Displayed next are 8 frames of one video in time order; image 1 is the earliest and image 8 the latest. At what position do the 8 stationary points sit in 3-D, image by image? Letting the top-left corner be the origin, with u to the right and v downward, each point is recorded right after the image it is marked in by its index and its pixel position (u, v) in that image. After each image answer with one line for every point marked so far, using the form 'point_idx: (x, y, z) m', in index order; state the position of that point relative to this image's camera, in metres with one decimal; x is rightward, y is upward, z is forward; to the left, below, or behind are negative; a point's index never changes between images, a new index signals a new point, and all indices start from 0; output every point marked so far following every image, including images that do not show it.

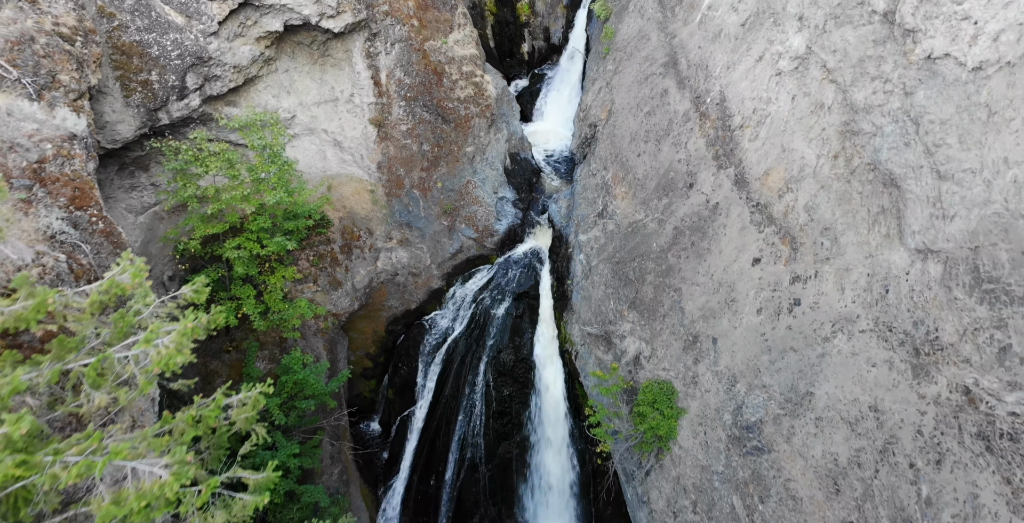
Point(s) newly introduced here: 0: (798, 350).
0: (+4.3, -1.4, +7.3) m
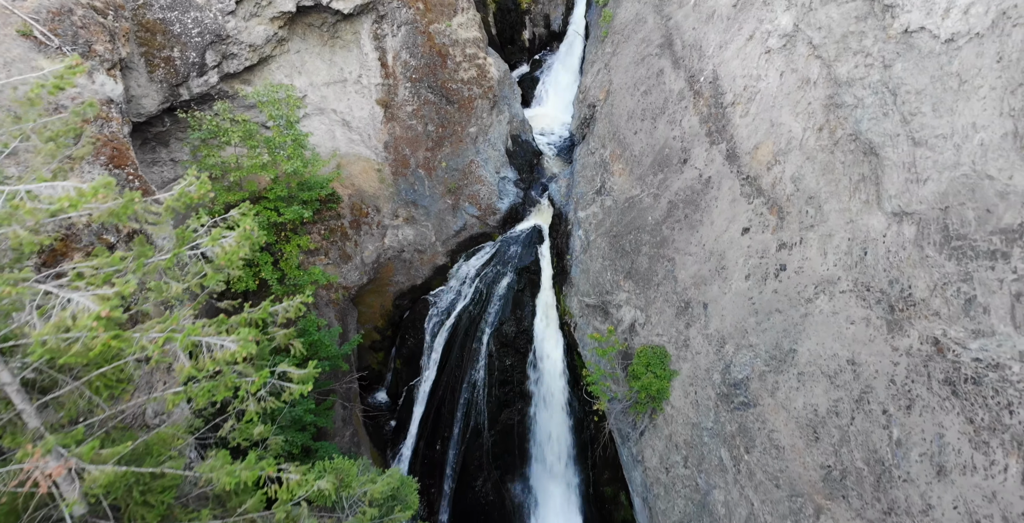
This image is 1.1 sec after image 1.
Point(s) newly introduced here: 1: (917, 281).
0: (+4.4, -0.8, +7.8) m
1: (+5.4, -0.3, +6.4) m
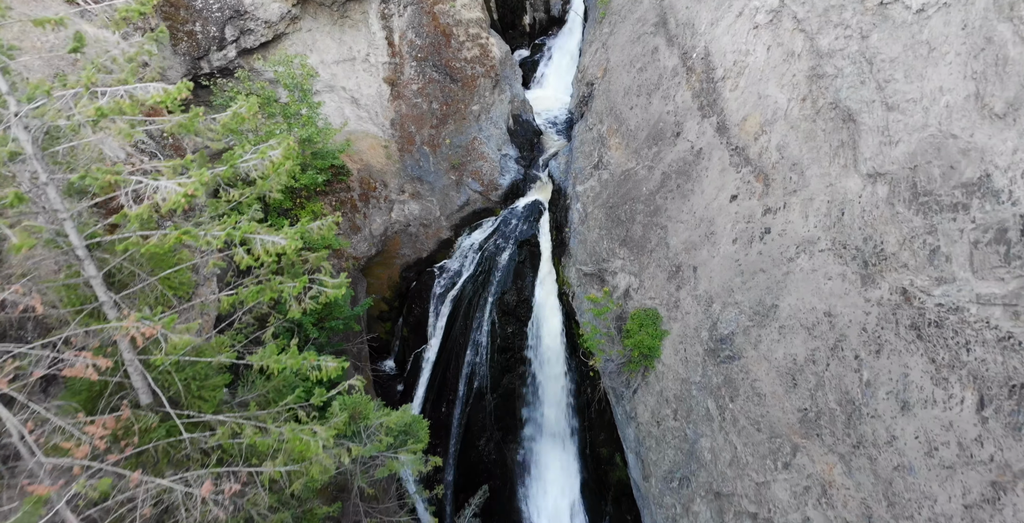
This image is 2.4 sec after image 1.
0: (+4.4, -0.2, +8.3) m
1: (+5.4, +0.3, +6.9) m
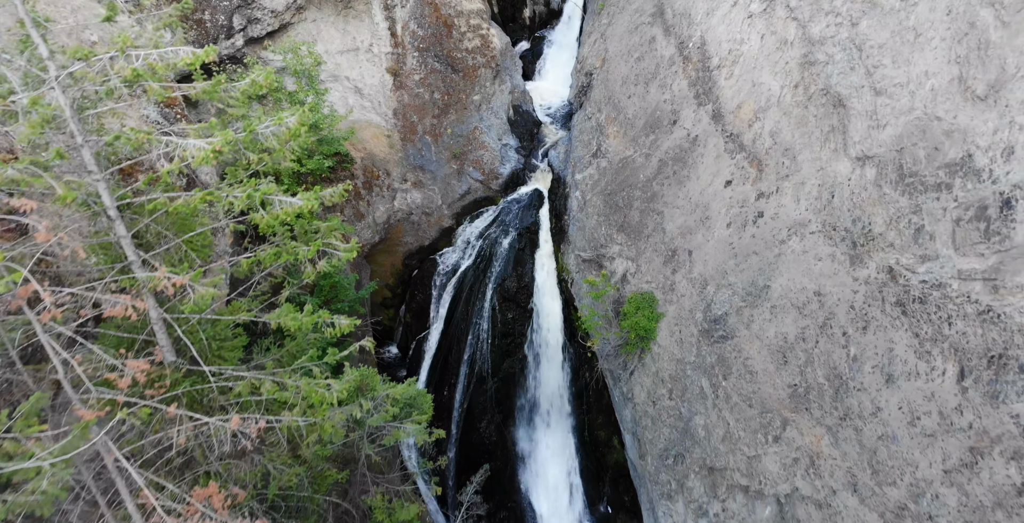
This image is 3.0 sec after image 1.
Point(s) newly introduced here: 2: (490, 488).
0: (+4.4, +0.1, +8.5) m
1: (+5.4, +0.6, +7.1) m
2: (-0.5, -5.4, +11.7) m
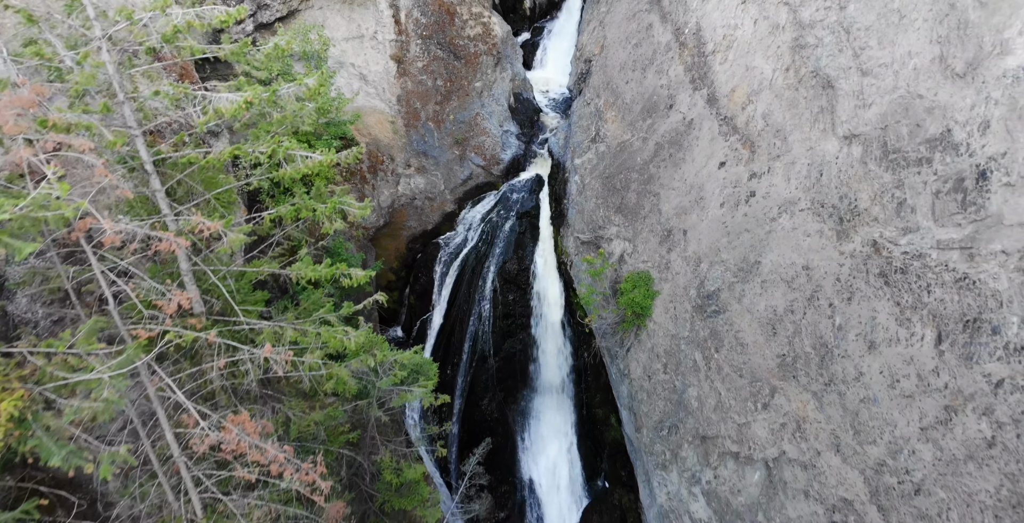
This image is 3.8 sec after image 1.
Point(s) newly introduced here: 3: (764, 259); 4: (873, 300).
0: (+4.4, +0.6, +8.8) m
1: (+5.4, +1.0, +7.4) m
2: (-0.5, -5.0, +12.1) m
3: (+4.4, 0.0, +8.5) m
4: (+5.3, -0.6, +7.1) m
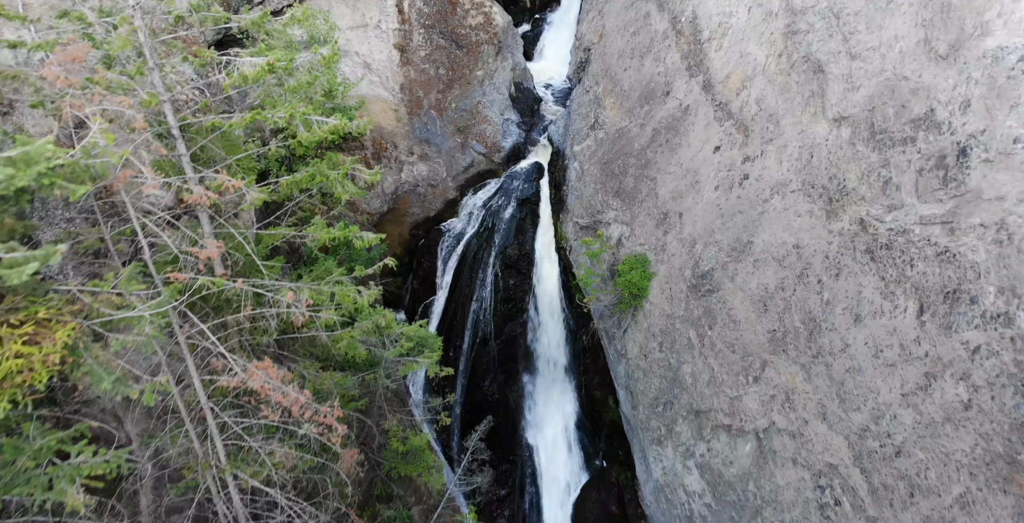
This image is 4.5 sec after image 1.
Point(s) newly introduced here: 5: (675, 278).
0: (+4.4, +0.9, +9.1) m
1: (+5.4, +1.4, +7.7) m
2: (-0.5, -4.6, +12.4) m
3: (+4.5, +0.4, +8.8) m
4: (+5.3, -0.2, +7.3) m
5: (+3.4, -0.4, +9.9) m
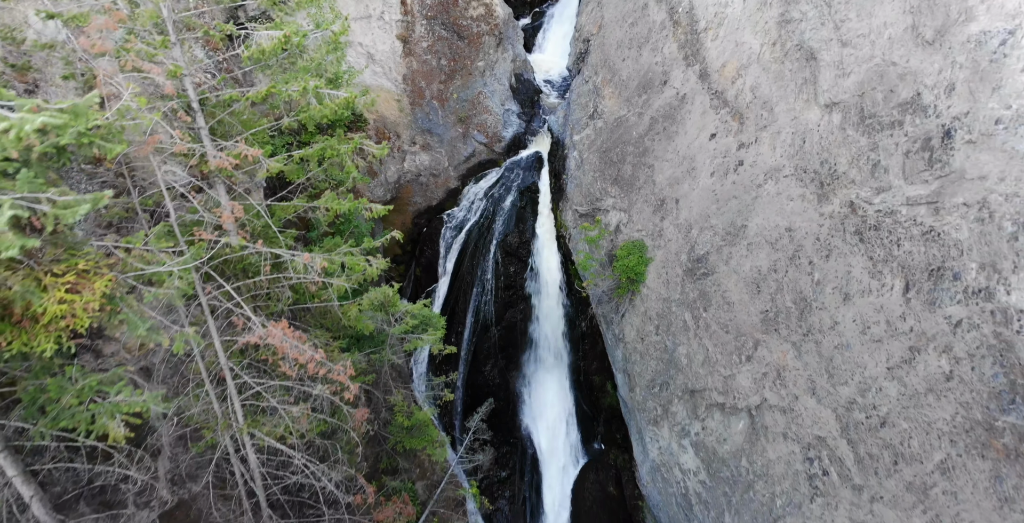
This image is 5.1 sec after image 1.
0: (+4.4, +1.2, +9.3) m
1: (+5.4, +1.7, +7.9) m
2: (-0.5, -4.3, +12.6) m
3: (+4.5, +0.7, +9.0) m
4: (+5.3, +0.1, +7.6) m
5: (+3.4, 0.0, +10.2) m
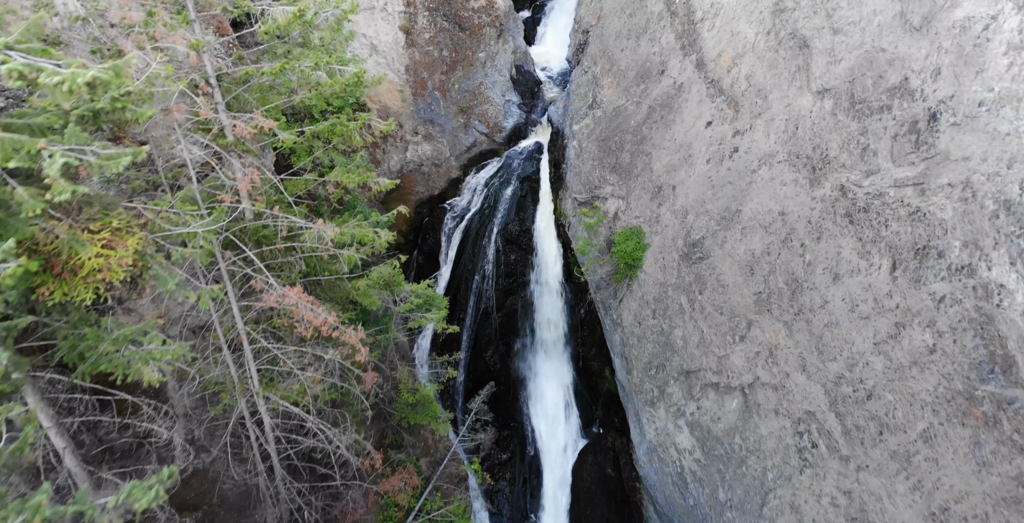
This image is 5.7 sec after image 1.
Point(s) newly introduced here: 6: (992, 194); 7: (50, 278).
0: (+4.4, +1.6, +9.6) m
1: (+5.4, +2.0, +8.1) m
2: (-0.5, -3.9, +12.9) m
3: (+4.5, +1.0, +9.2) m
4: (+5.3, +0.4, +7.8) m
5: (+3.4, +0.3, +10.4) m
6: (+6.1, +0.9, +6.1) m
7: (-4.3, -0.2, +4.4) m
